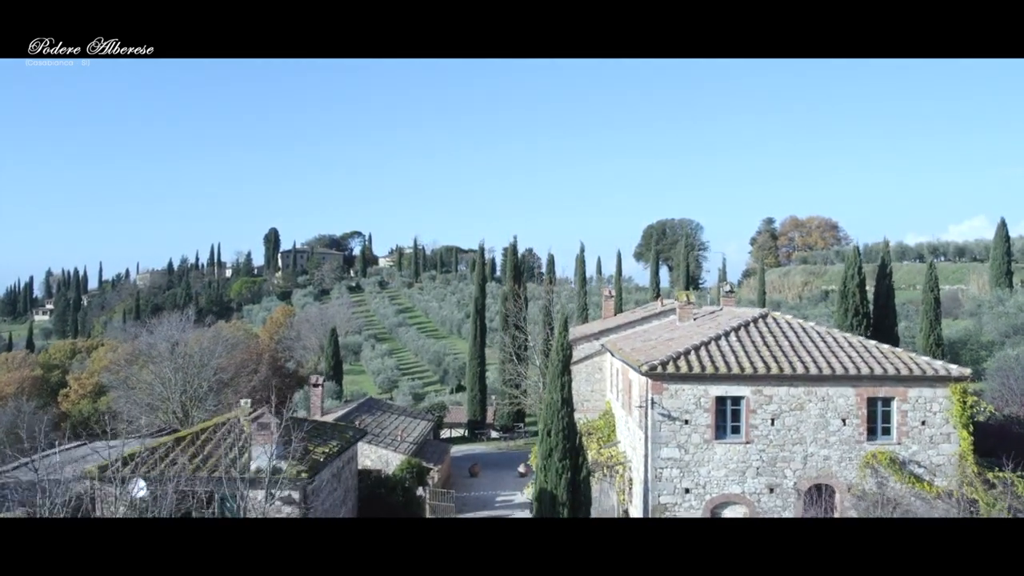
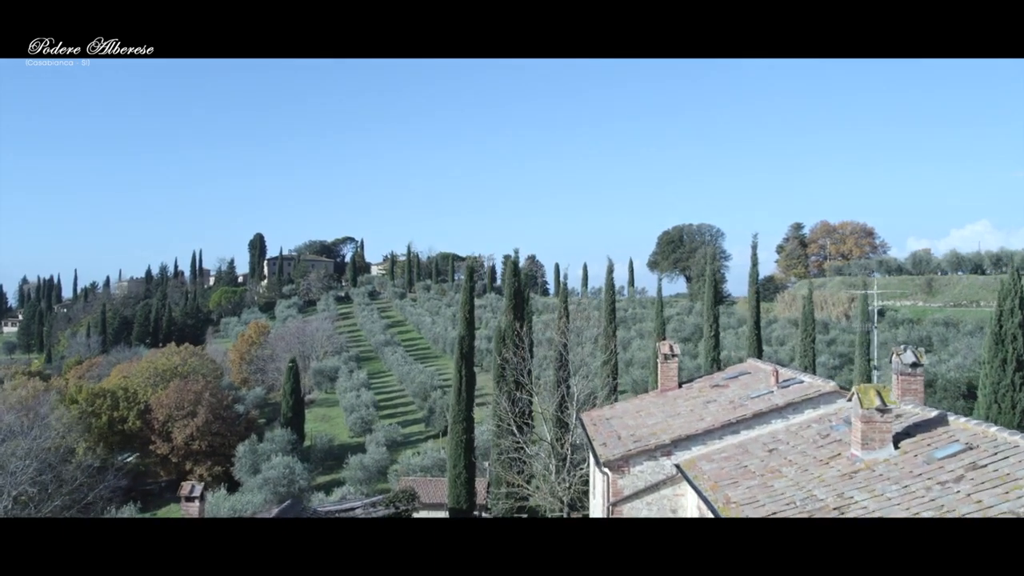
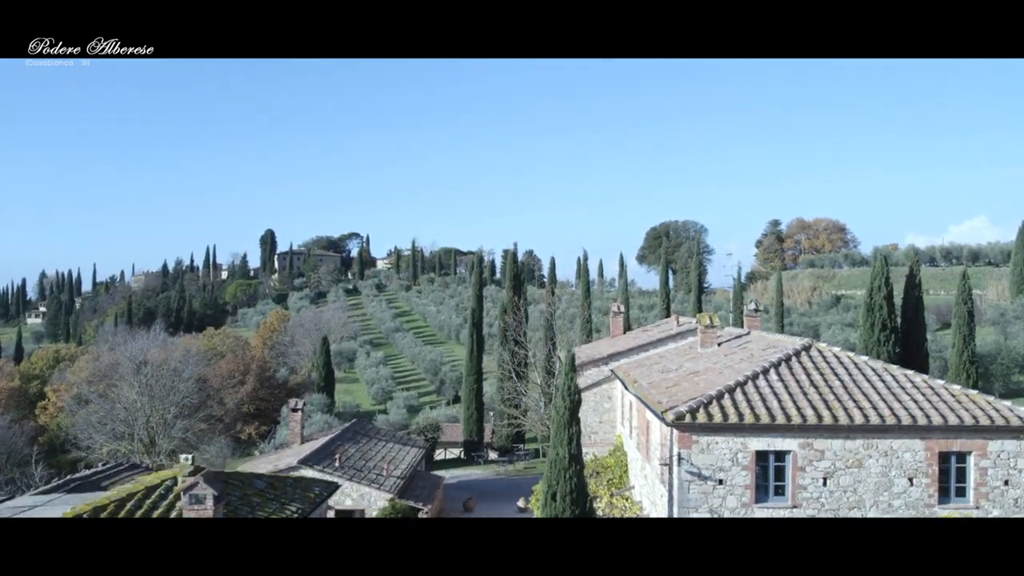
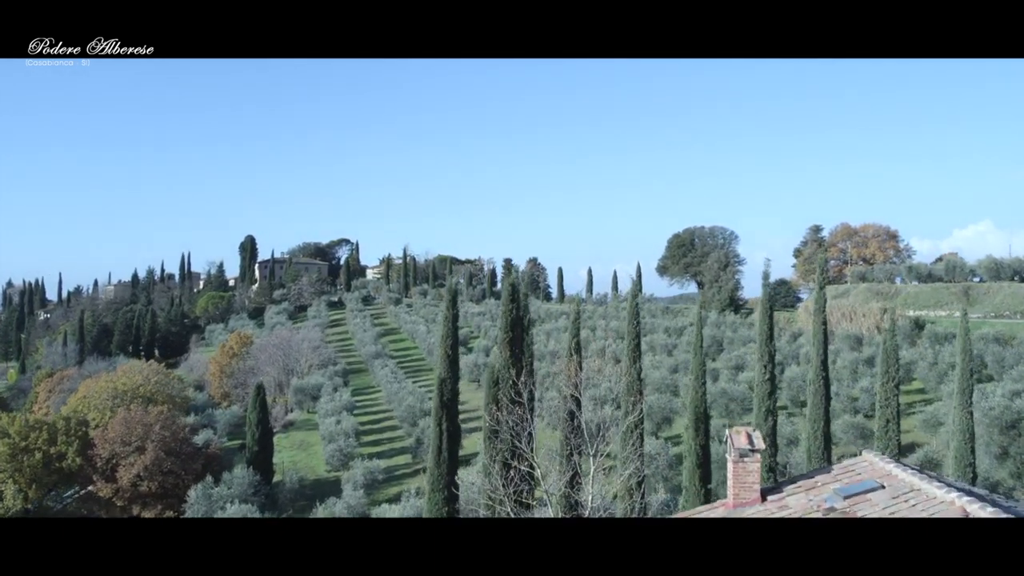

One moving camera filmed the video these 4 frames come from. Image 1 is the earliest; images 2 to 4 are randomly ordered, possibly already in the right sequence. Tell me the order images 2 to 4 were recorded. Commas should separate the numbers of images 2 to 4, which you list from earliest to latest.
3, 2, 4
